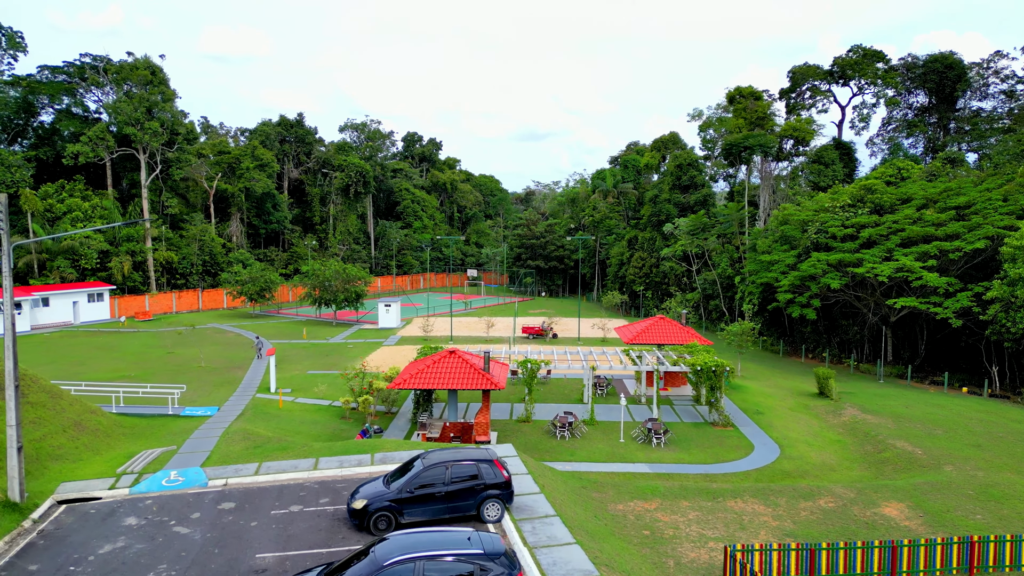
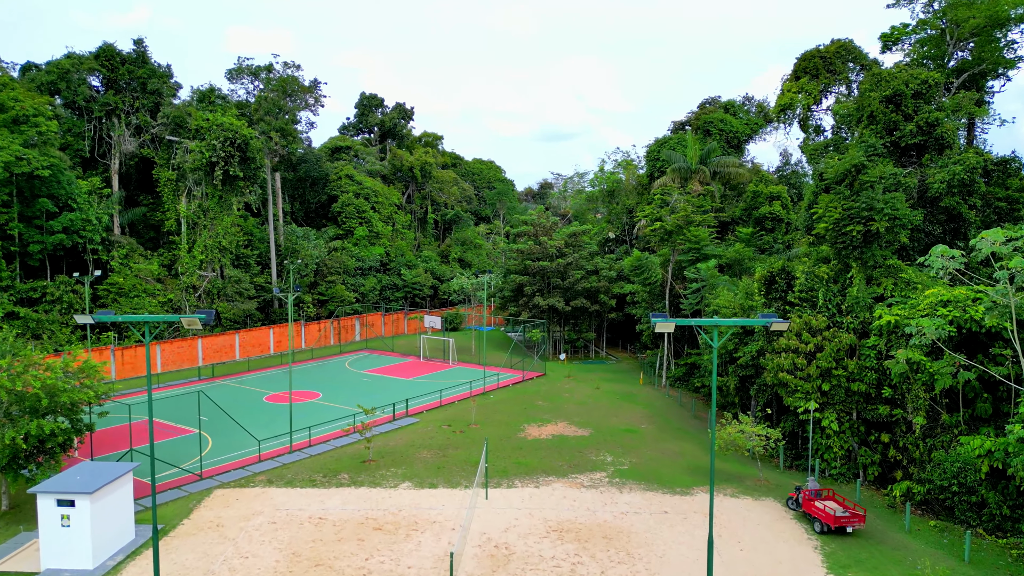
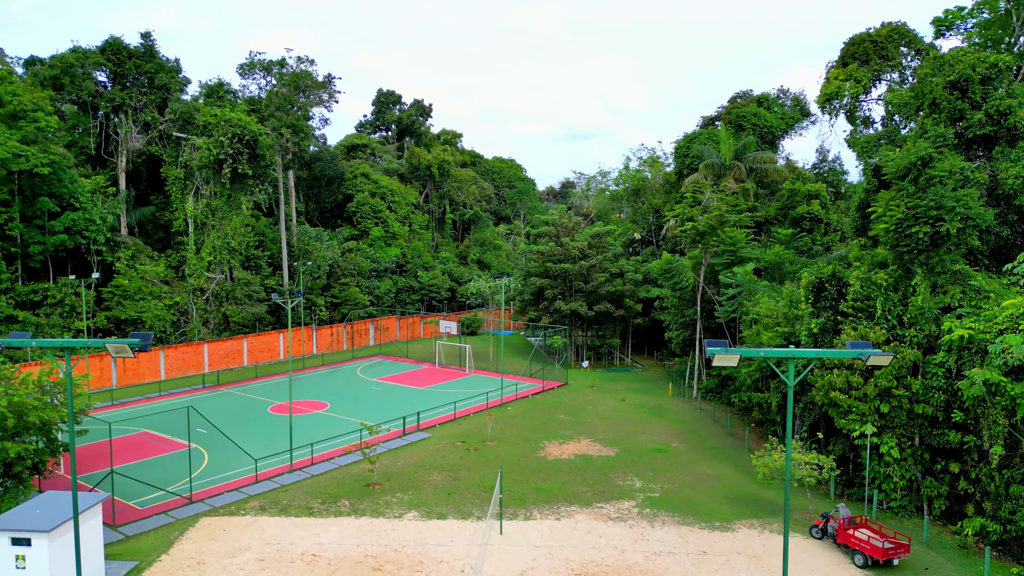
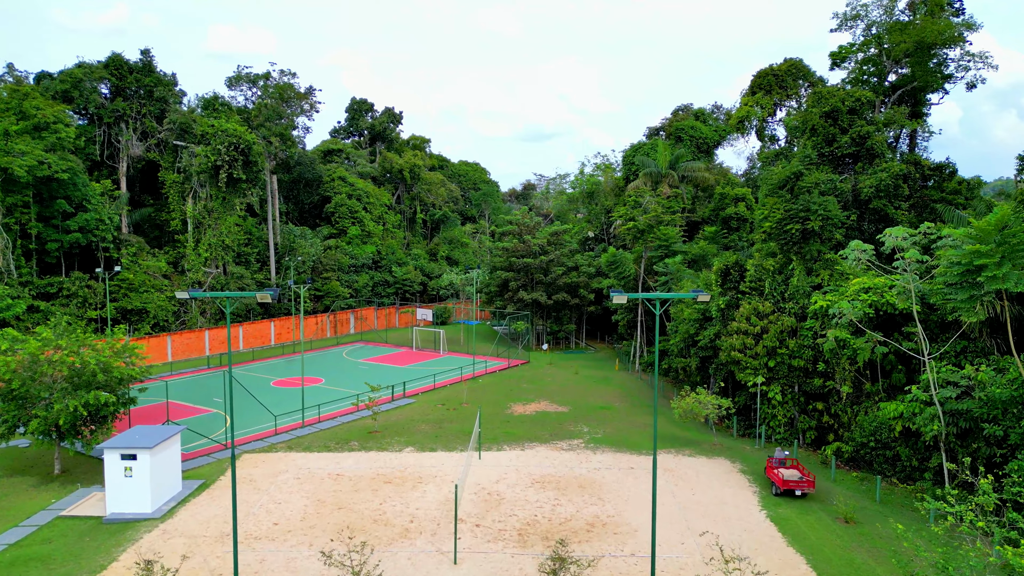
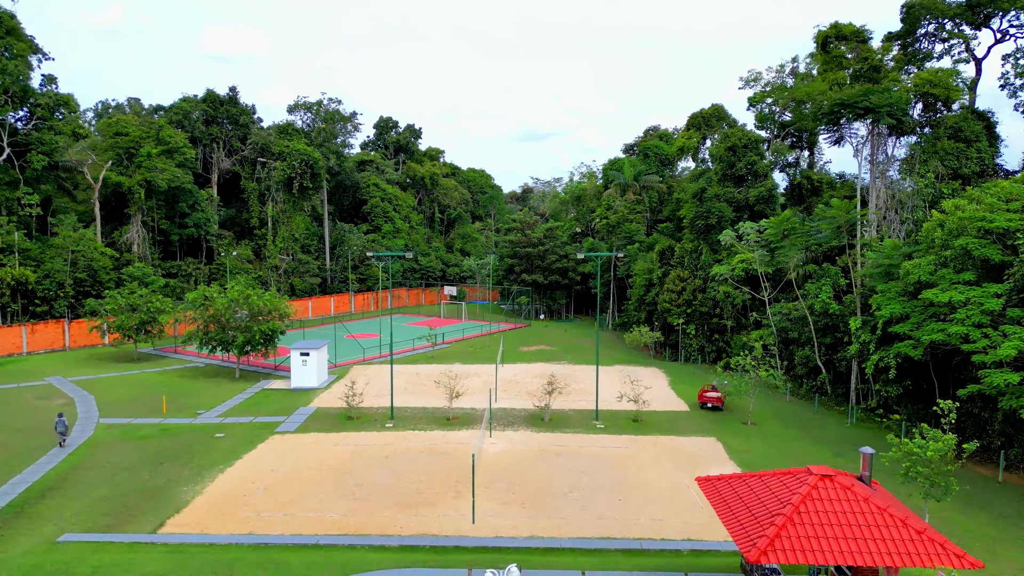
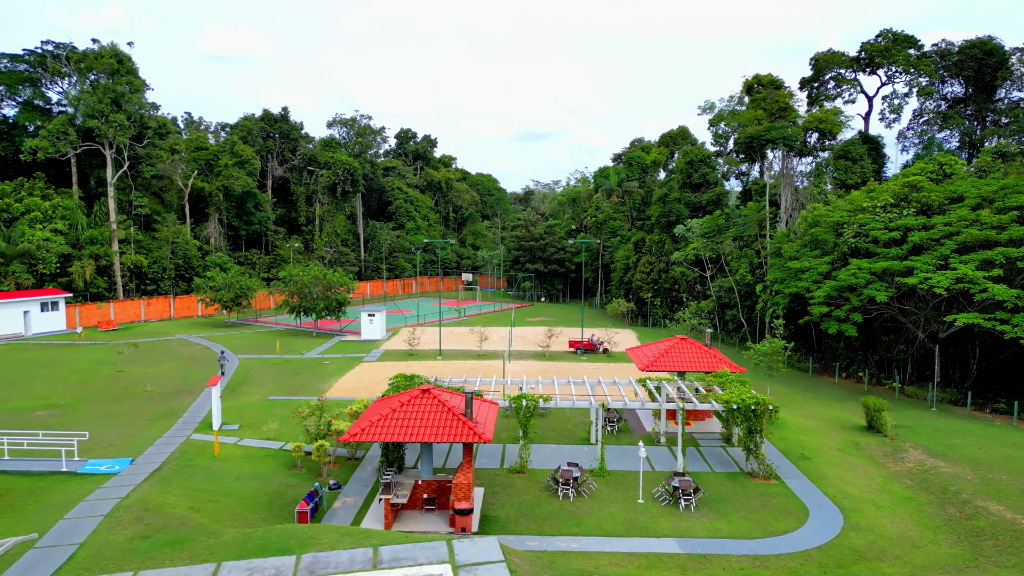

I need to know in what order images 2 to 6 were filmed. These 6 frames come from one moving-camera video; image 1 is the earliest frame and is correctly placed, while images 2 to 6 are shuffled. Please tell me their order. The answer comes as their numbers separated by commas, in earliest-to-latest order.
6, 5, 4, 2, 3
